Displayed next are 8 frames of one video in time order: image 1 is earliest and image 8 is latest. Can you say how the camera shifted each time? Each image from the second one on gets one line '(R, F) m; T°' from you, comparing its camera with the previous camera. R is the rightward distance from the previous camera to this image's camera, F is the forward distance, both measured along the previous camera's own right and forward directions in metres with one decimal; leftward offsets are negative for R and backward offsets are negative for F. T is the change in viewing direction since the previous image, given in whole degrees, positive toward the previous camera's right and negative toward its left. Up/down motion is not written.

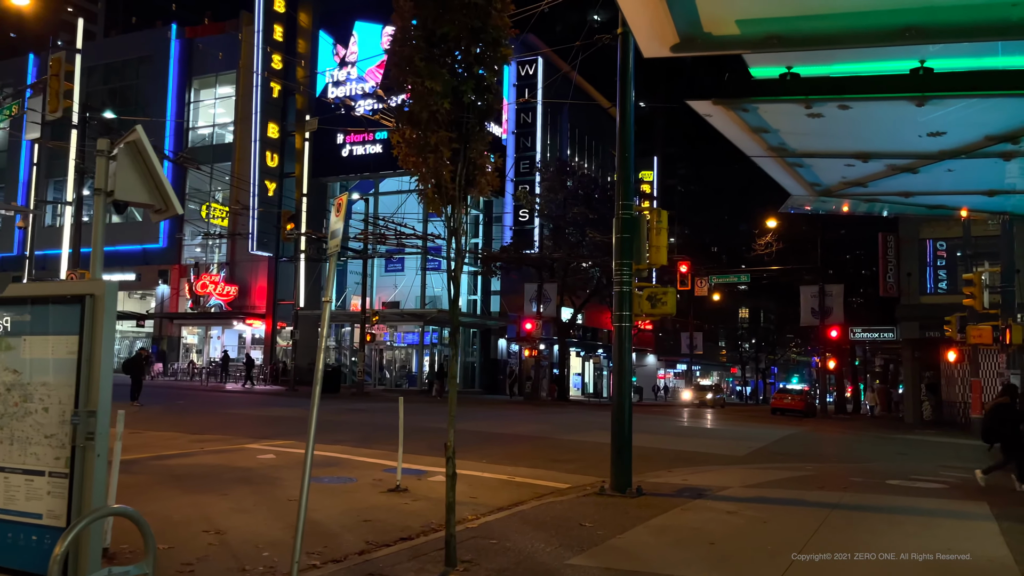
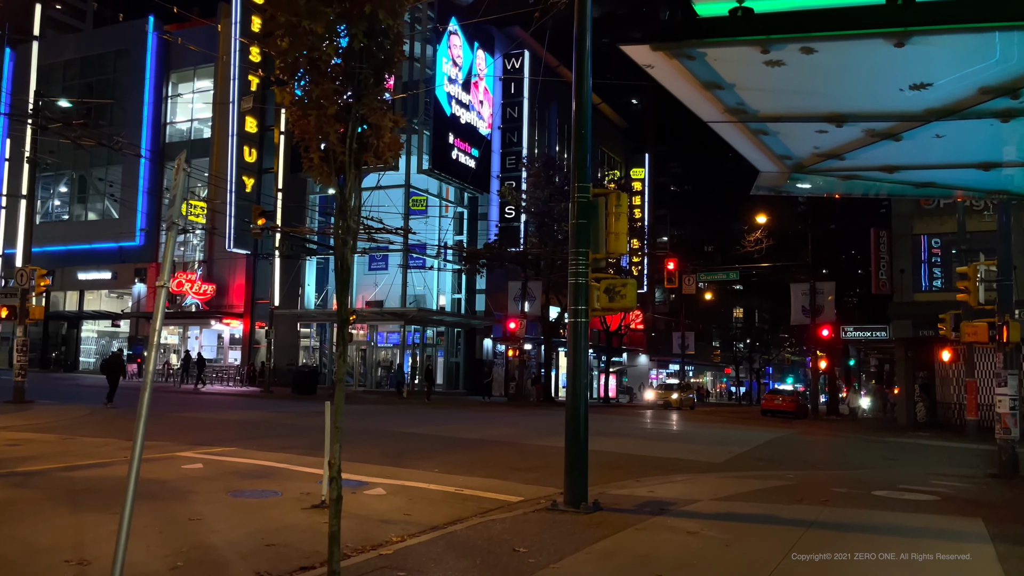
(+0.6, +1.0) m; 0°
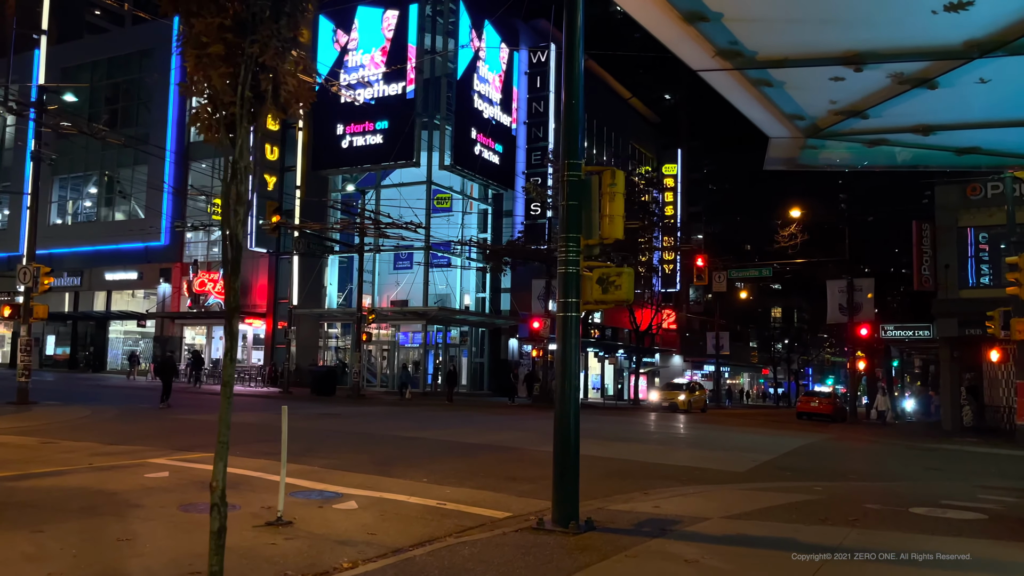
(+0.6, +1.0) m; -3°
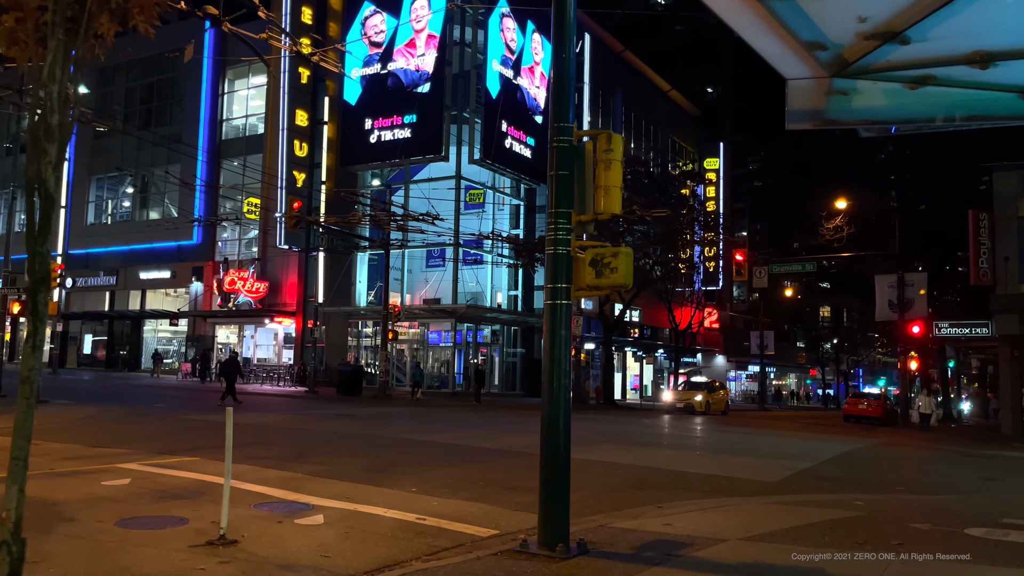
(+0.6, +1.1) m; -3°
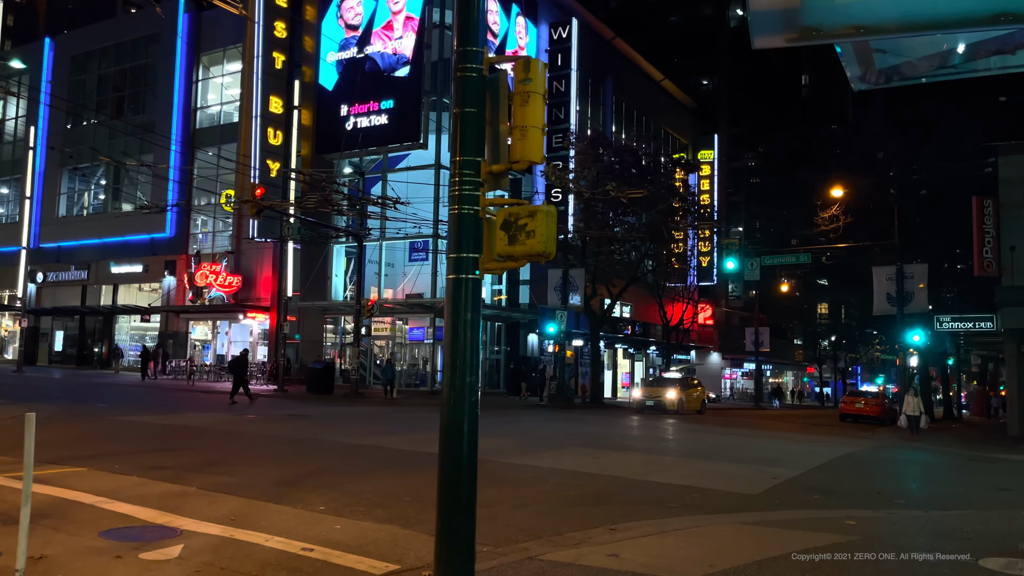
(+0.8, +1.6) m; 0°
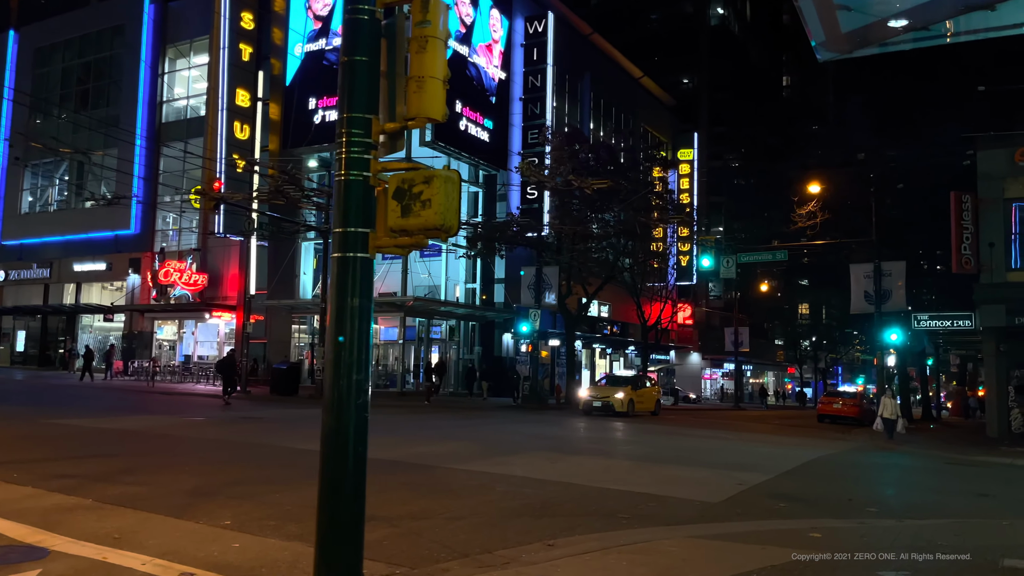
(+0.5, +0.8) m; +1°
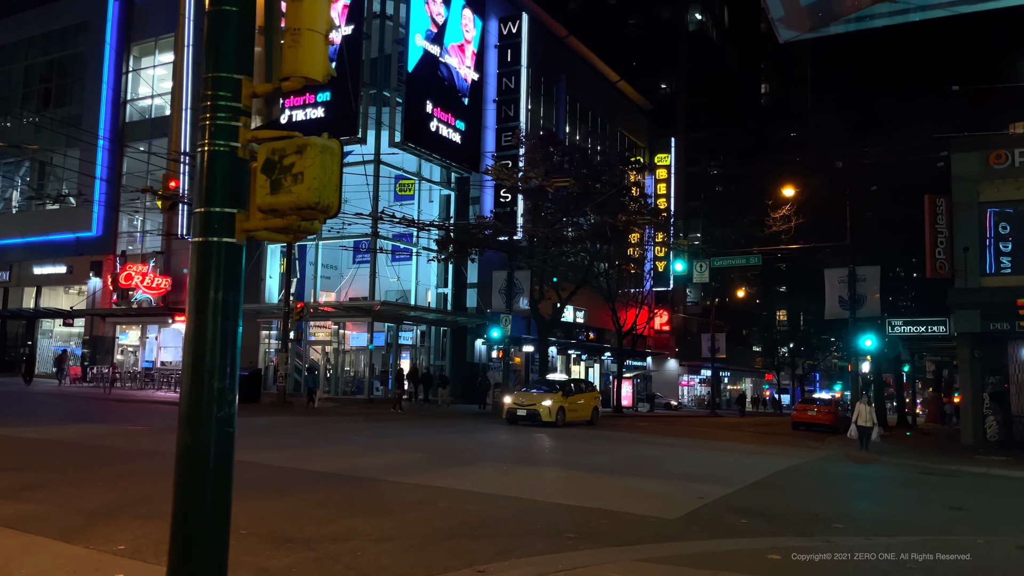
(+0.5, +0.7) m; +1°
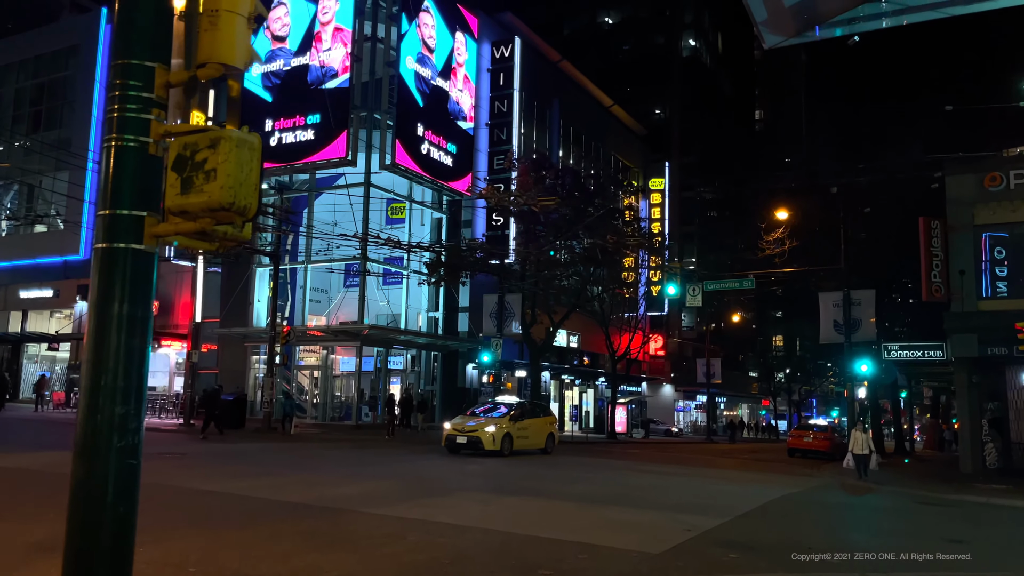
(+0.2, +0.4) m; 0°
